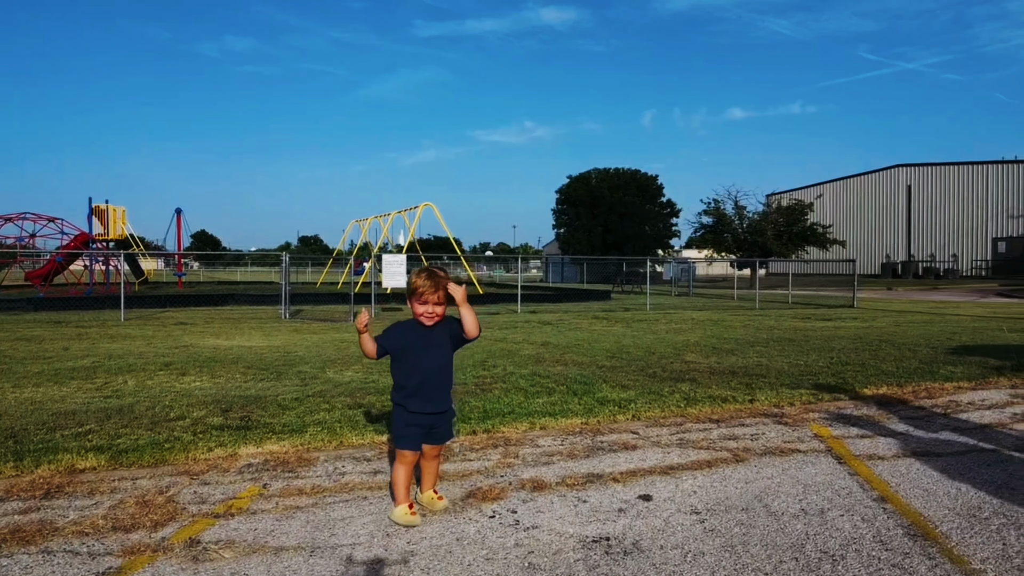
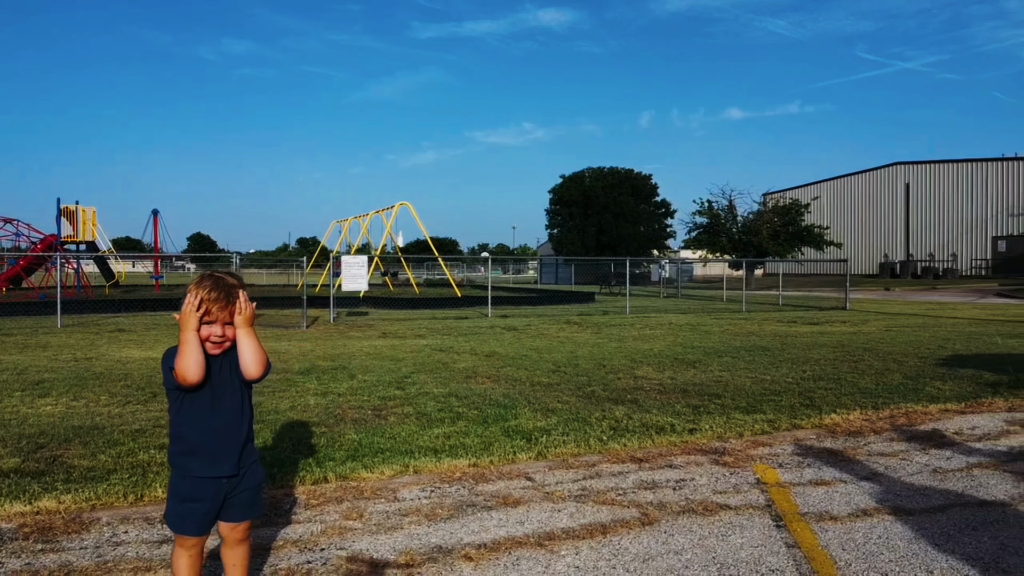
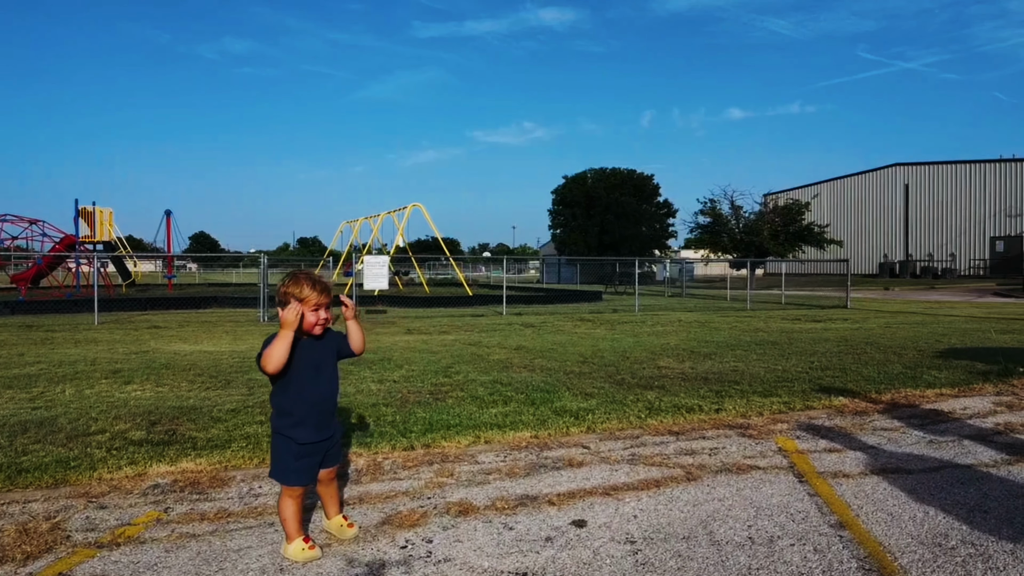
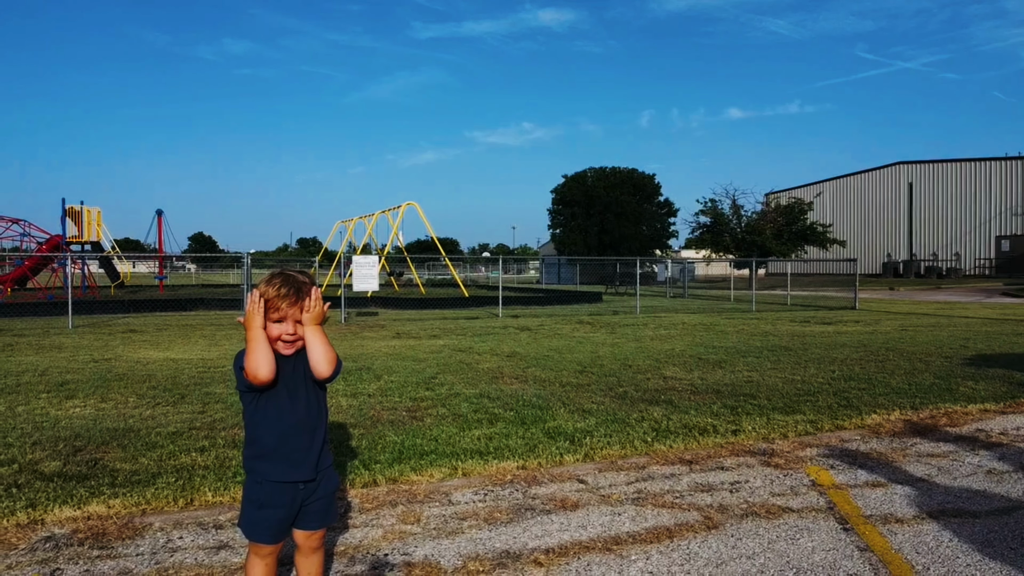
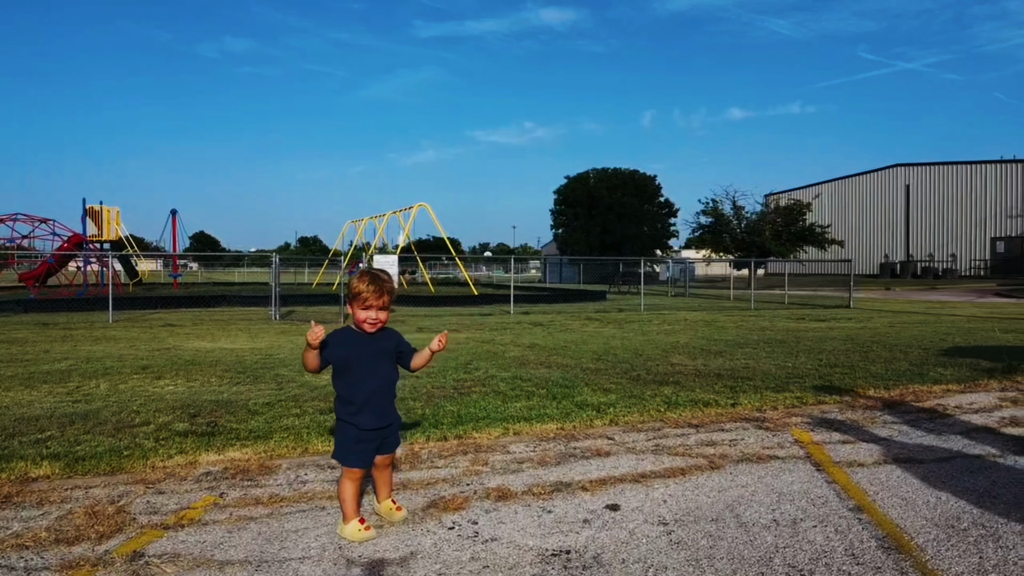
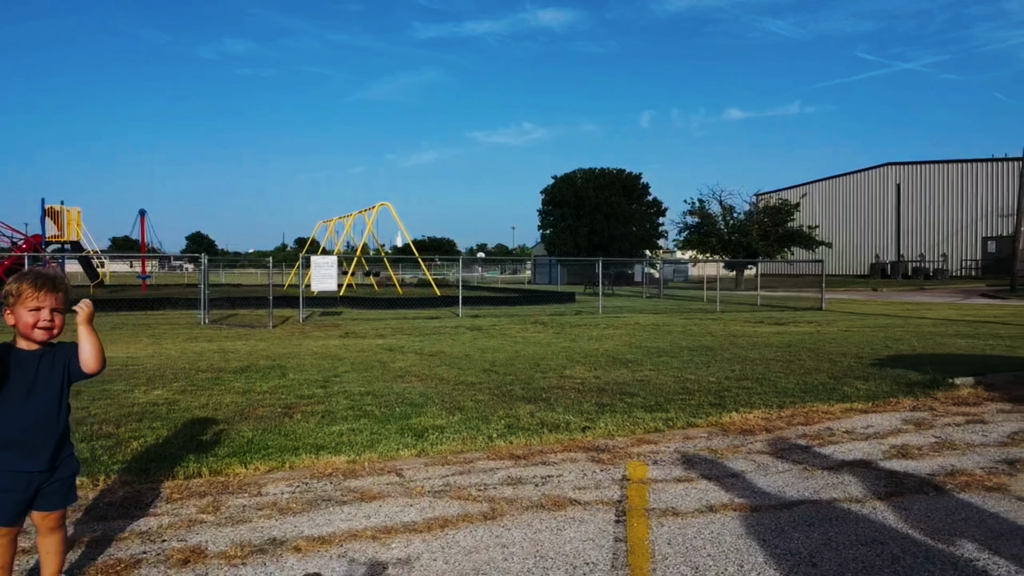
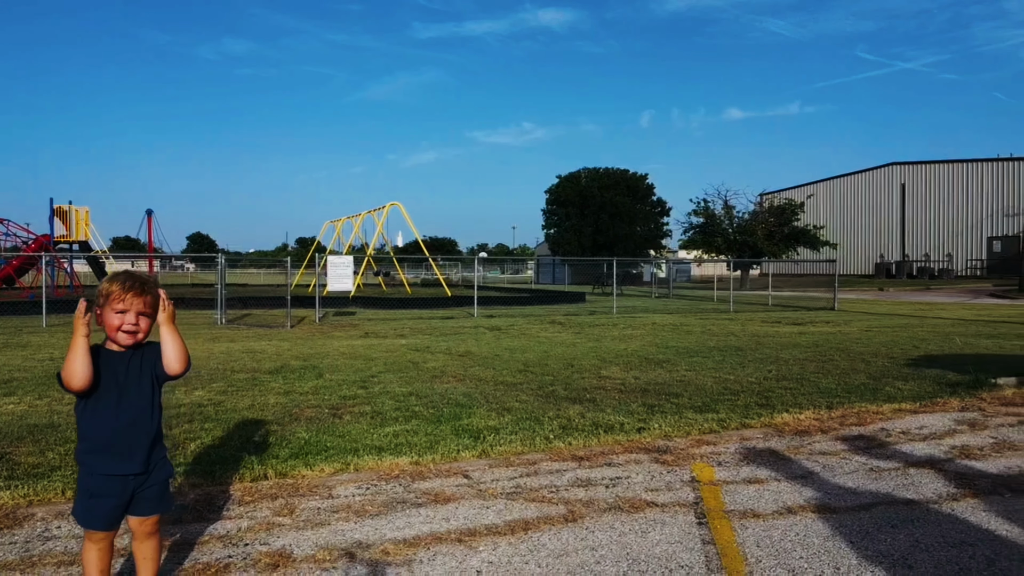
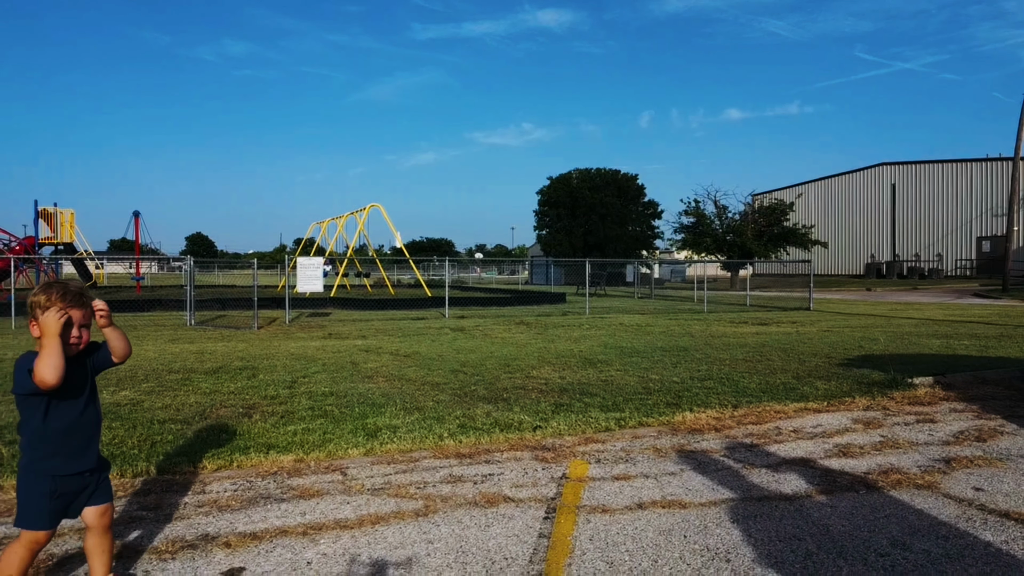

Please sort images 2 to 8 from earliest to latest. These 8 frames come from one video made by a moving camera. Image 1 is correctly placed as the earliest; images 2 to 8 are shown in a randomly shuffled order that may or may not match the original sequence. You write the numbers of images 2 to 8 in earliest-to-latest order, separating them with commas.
5, 3, 4, 2, 7, 6, 8
